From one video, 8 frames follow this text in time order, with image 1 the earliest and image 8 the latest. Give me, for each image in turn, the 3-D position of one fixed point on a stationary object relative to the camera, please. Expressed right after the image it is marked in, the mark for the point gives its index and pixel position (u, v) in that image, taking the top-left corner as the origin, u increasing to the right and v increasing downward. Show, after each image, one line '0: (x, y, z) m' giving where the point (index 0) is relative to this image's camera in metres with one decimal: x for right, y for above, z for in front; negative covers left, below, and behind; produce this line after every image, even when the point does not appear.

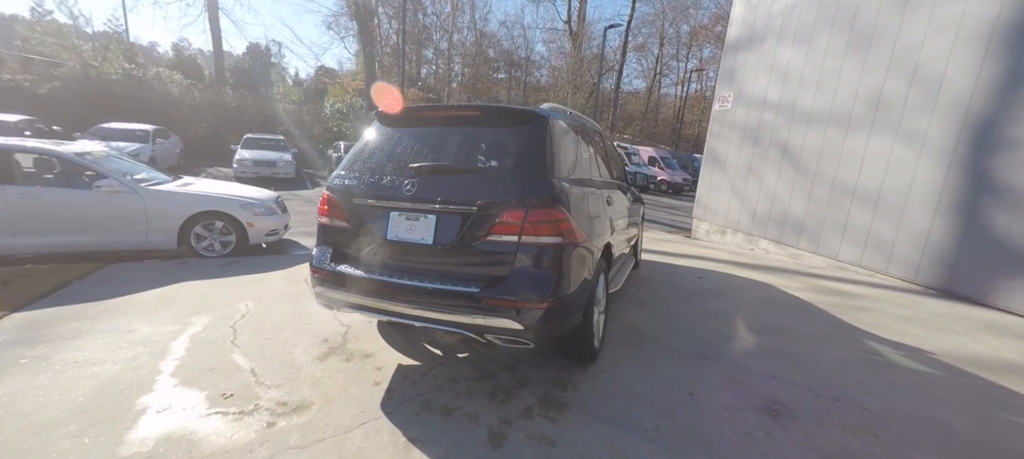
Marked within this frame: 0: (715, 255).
0: (+3.4, -0.4, +6.9) m
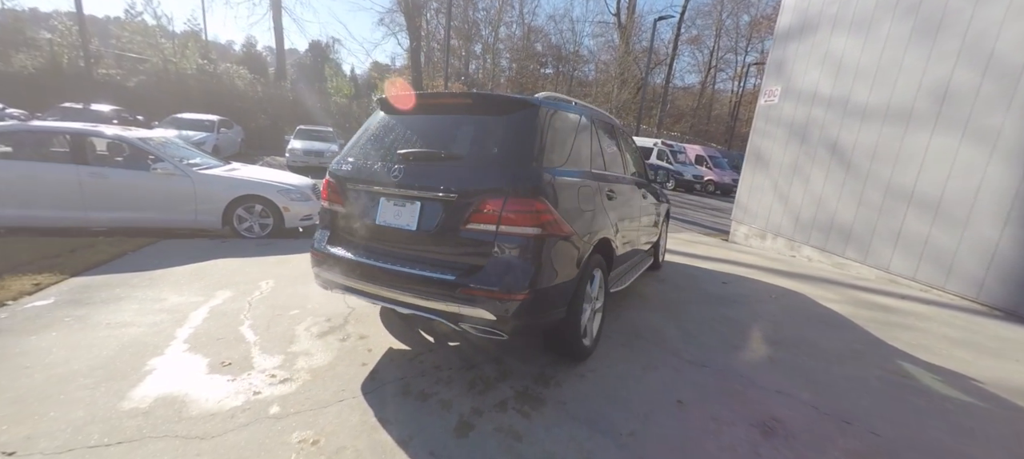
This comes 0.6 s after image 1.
0: (+3.7, -0.5, +6.5) m
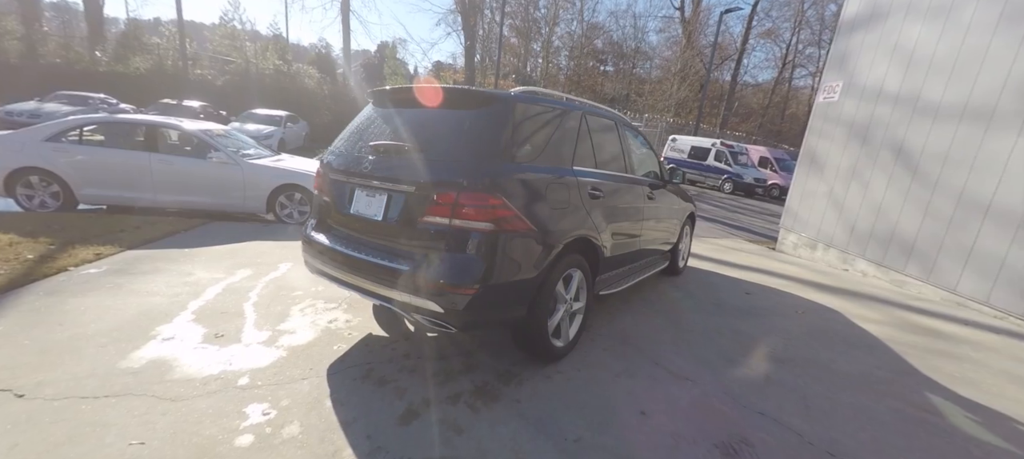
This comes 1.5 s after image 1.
0: (+4.0, -0.6, +5.9) m
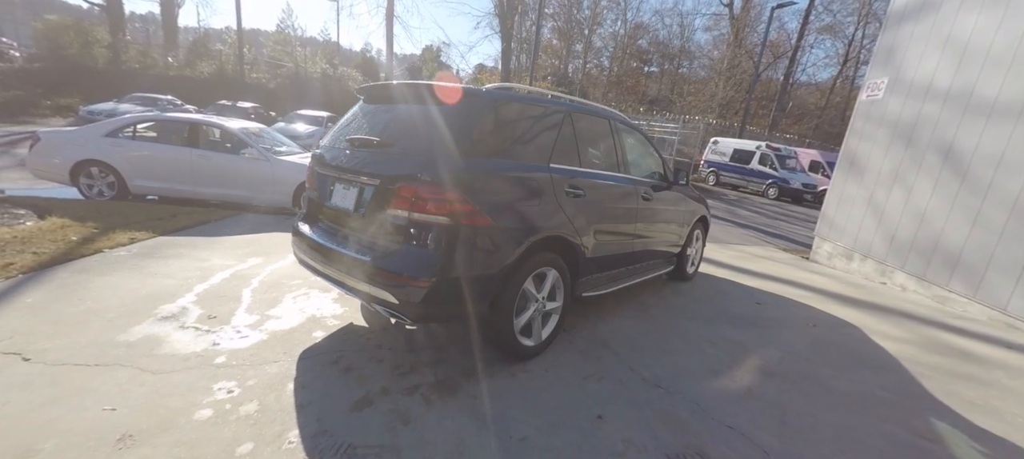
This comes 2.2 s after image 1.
0: (+4.1, -0.7, +5.5) m
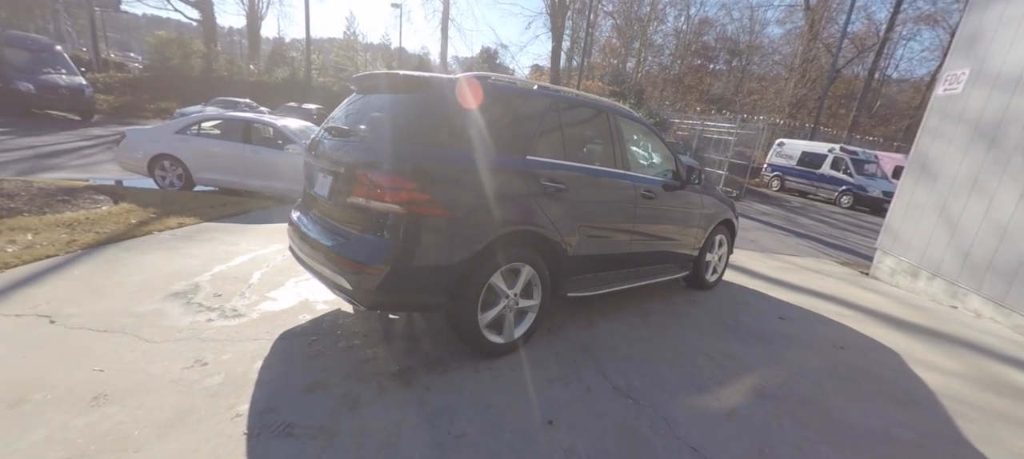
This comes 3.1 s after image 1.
0: (+4.3, -0.8, +4.9) m
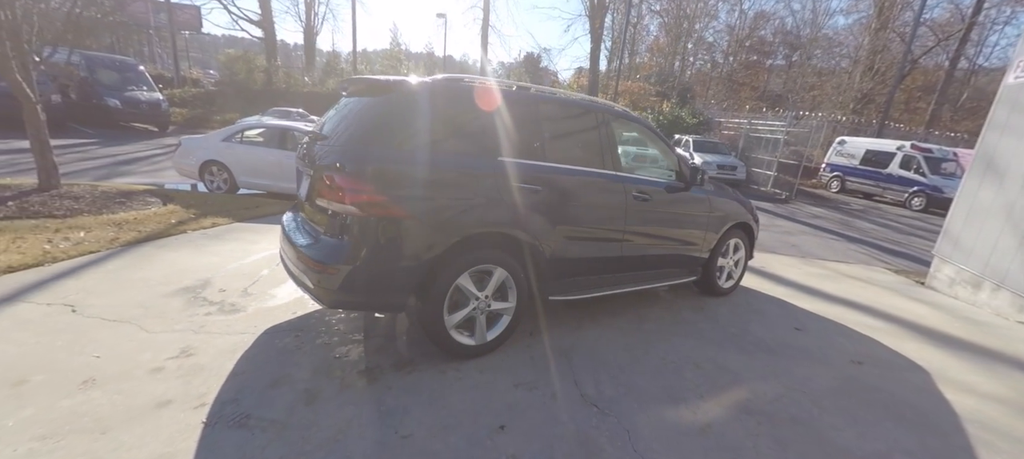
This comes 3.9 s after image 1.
0: (+4.3, -0.9, +4.3) m
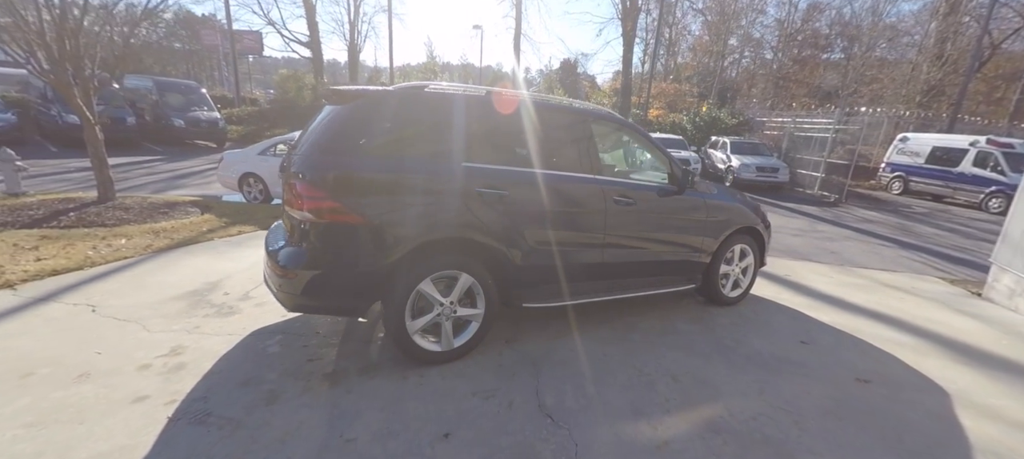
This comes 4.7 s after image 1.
0: (+4.2, -0.9, +3.8) m
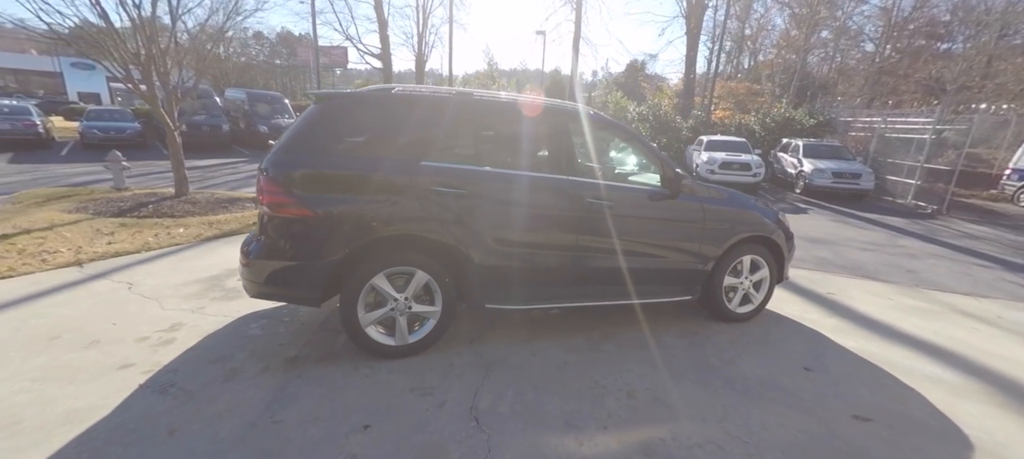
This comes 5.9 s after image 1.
0: (+4.1, -1.0, +3.0) m
